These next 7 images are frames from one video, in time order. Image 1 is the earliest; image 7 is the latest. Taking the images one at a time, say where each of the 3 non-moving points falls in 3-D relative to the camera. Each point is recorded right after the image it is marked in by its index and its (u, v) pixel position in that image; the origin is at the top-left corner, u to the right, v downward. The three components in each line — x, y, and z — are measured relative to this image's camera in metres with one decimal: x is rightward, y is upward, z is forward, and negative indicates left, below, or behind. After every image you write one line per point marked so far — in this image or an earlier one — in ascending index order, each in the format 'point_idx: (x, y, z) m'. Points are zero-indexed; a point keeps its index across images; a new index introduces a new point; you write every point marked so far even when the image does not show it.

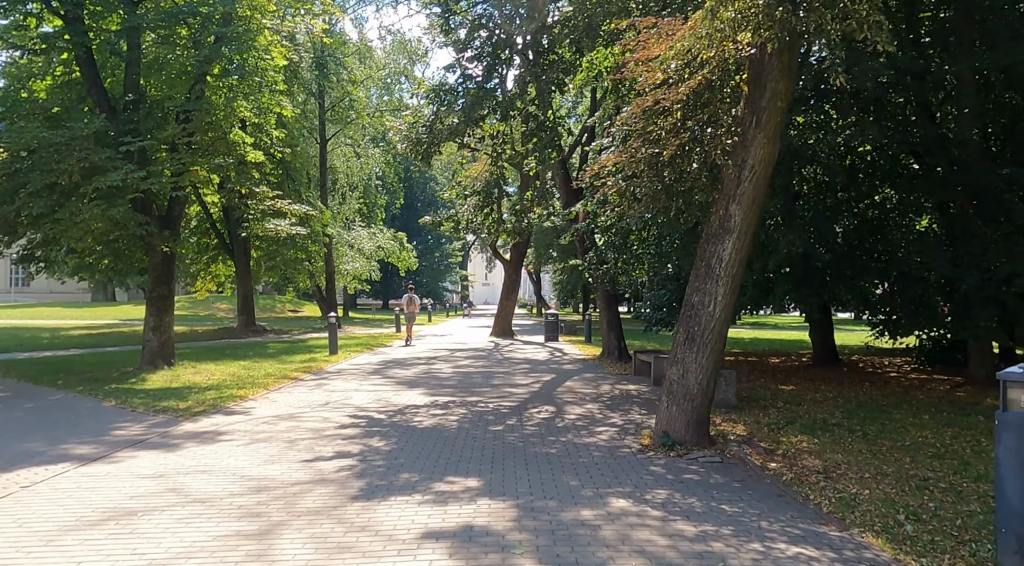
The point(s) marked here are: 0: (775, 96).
0: (+2.8, +2.0, +8.2) m
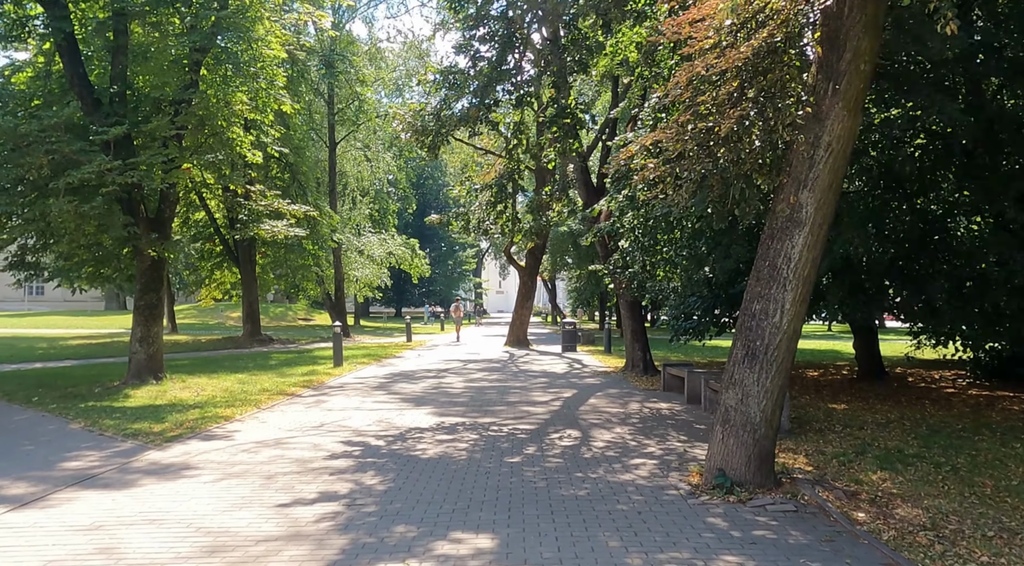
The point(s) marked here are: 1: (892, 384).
0: (+3.0, +2.0, +6.7) m
1: (+8.8, -2.3, +17.8) m
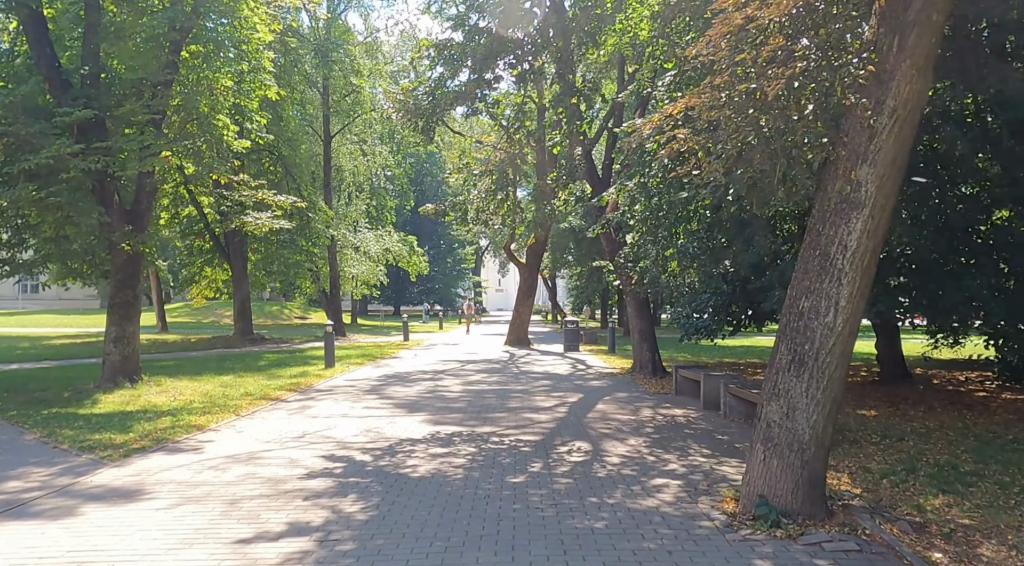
0: (+3.0, +2.0, +5.6) m
1: (+8.8, -2.2, +16.8) m
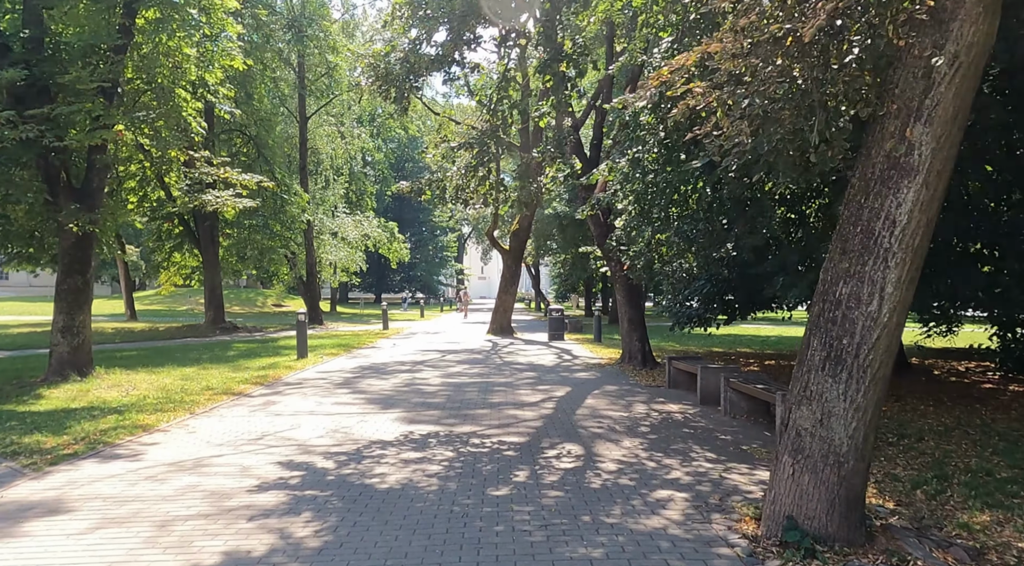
0: (+2.9, +2.1, +4.6) m
1: (+8.5, -2.0, +16.0) m
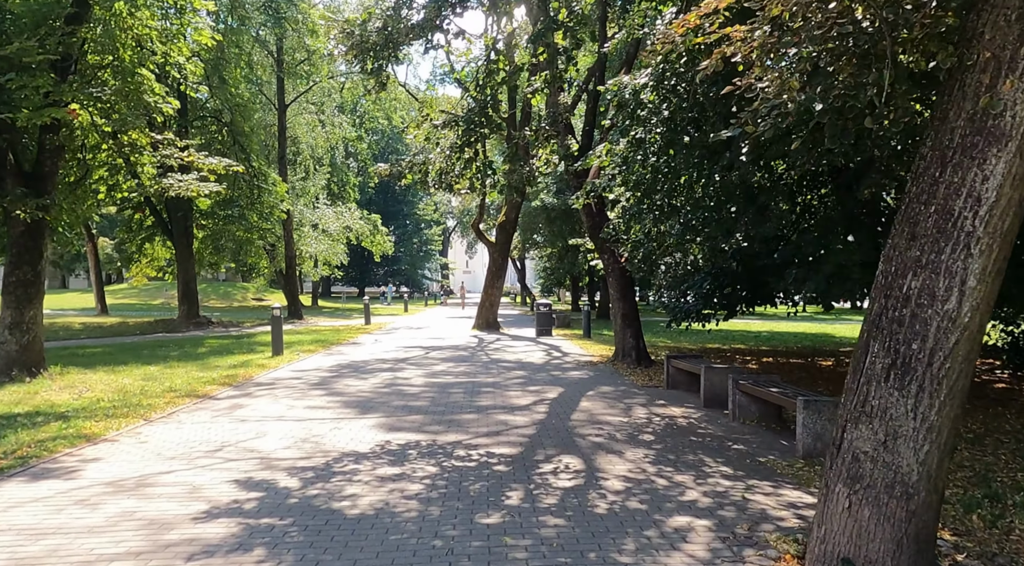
0: (+2.9, +2.2, +3.7) m
1: (+8.2, -1.8, +15.2) m
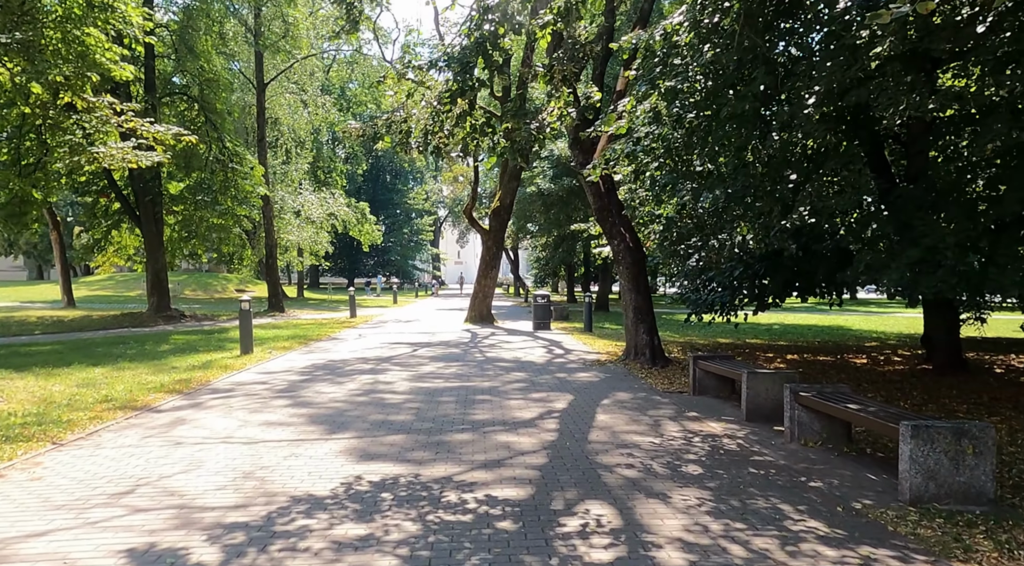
0: (+3.0, +2.2, +1.7) m
1: (+8.2, -1.6, +13.3) m
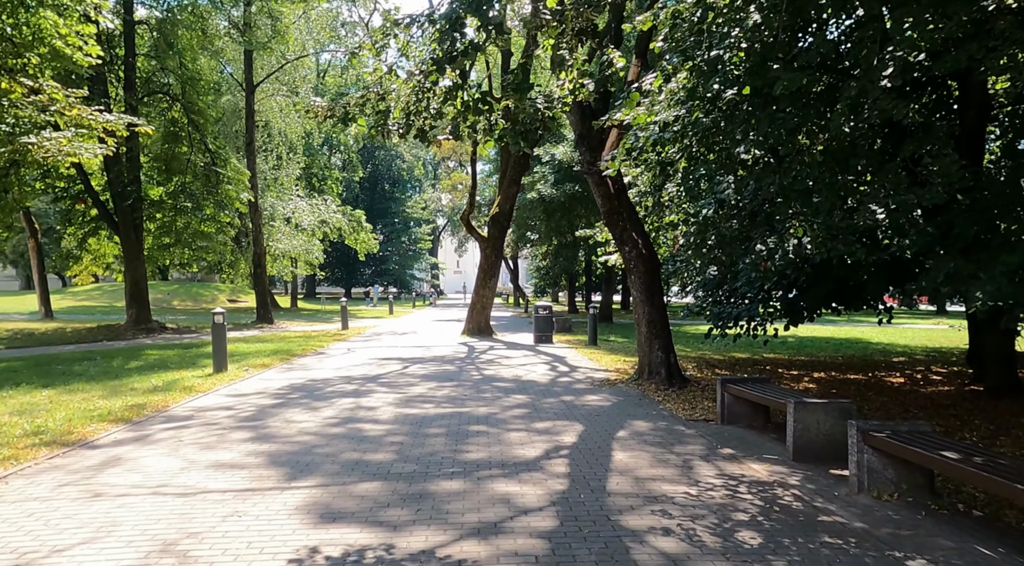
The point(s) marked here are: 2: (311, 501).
0: (+3.0, +2.2, +0.1) m
1: (+8.2, -1.8, +11.7) m
2: (-1.6, -1.8, +6.2) m
